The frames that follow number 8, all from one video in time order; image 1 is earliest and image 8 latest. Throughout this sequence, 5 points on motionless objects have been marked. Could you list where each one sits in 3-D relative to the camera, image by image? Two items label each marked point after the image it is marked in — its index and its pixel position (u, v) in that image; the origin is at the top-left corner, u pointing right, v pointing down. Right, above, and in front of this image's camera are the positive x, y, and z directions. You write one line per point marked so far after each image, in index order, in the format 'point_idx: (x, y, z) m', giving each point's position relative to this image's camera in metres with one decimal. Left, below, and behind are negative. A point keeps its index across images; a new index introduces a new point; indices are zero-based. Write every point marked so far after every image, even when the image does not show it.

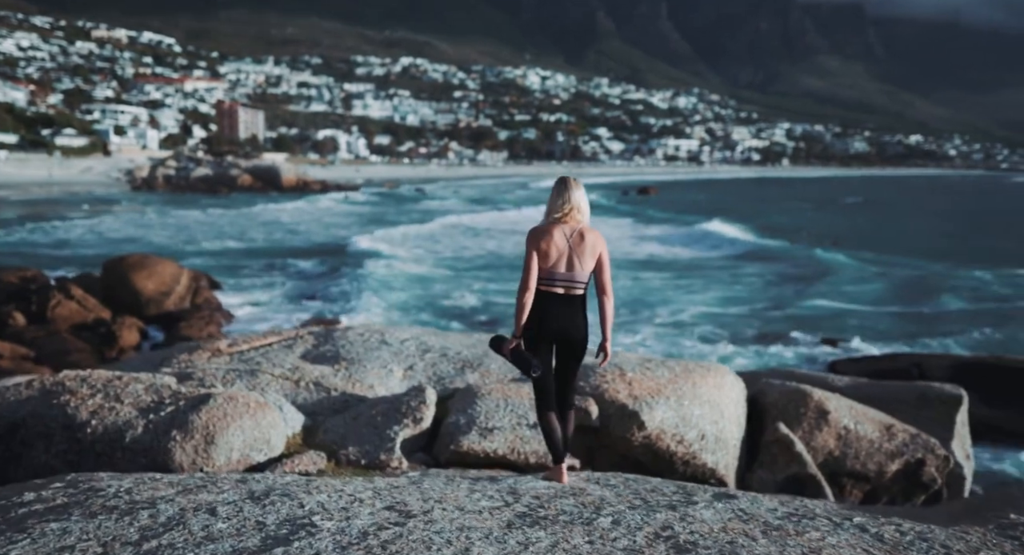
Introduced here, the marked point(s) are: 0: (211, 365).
0: (-2.1, -0.6, +6.3) m
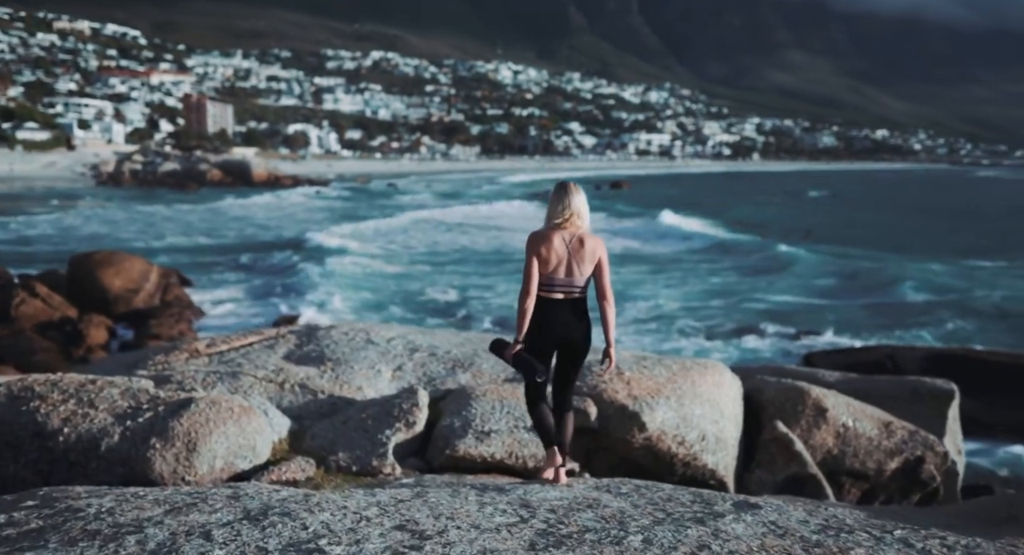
0: (-2.2, -0.6, +6.0) m
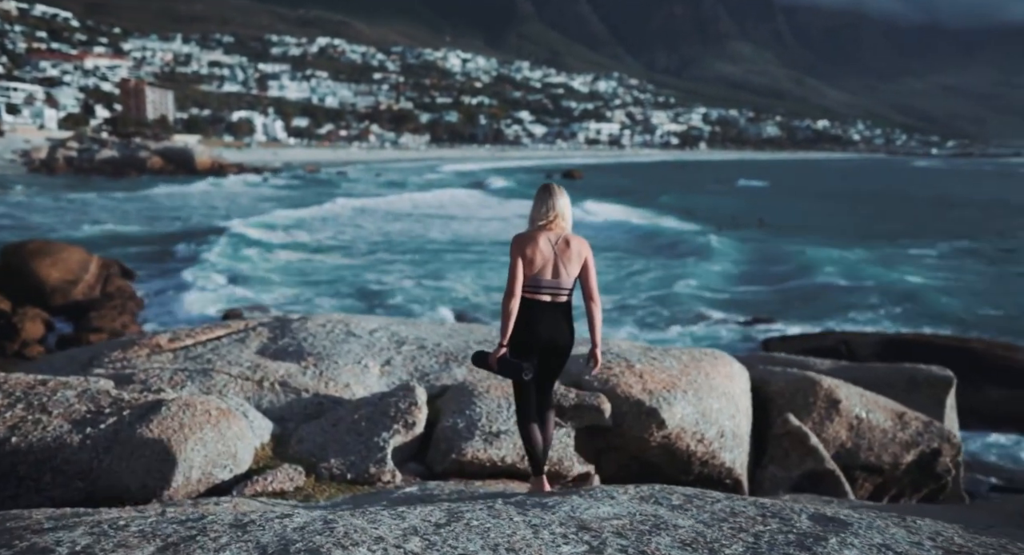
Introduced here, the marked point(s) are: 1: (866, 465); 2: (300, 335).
0: (-2.2, -0.5, +5.5) m
1: (+2.3, -1.2, +5.9) m
2: (-1.4, -0.4, +6.0) m
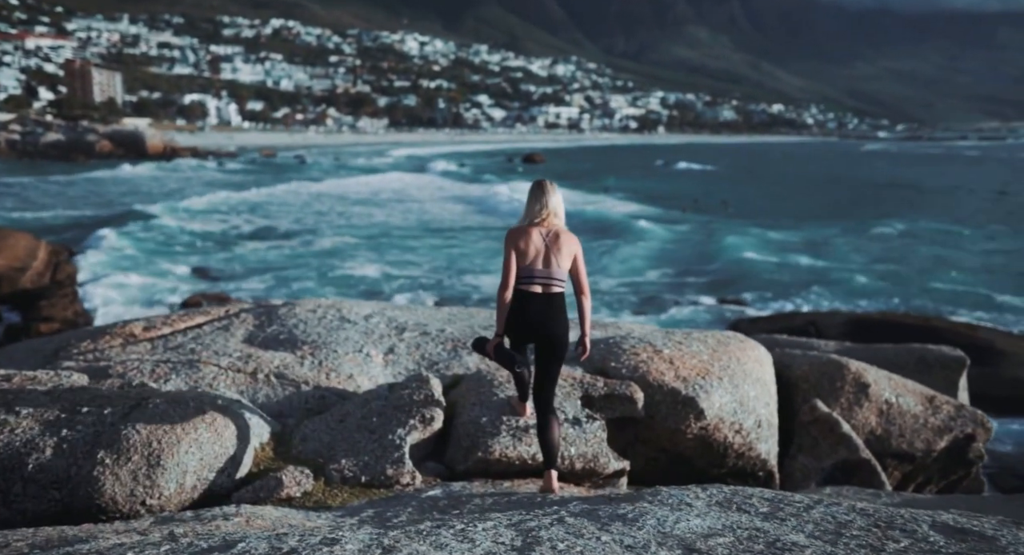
0: (-2.1, -0.4, +4.9) m
1: (+2.4, -1.1, +5.6) m
2: (-1.4, -0.3, +5.5) m
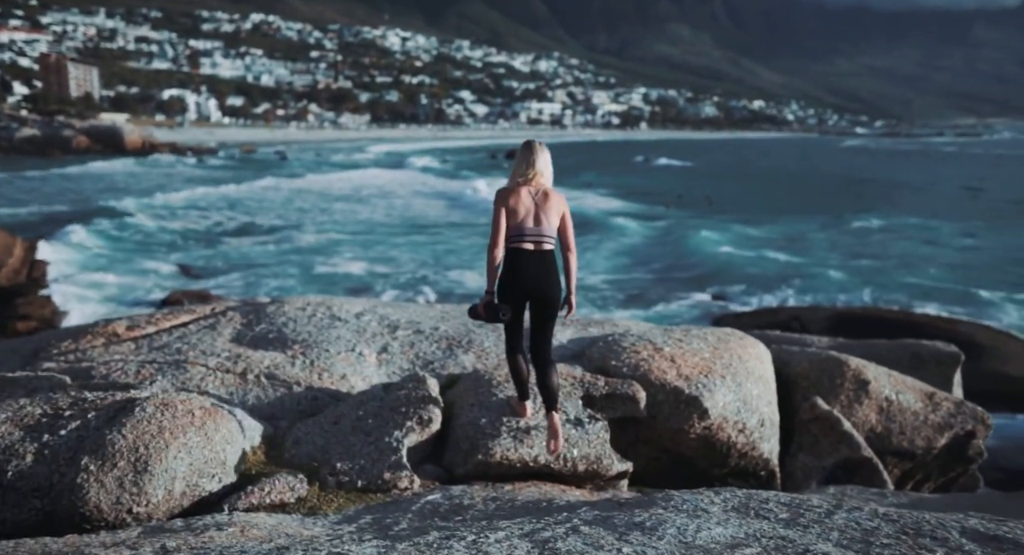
0: (-2.1, -0.4, +4.8) m
1: (+2.4, -1.1, +5.5) m
2: (-1.4, -0.3, +5.3) m
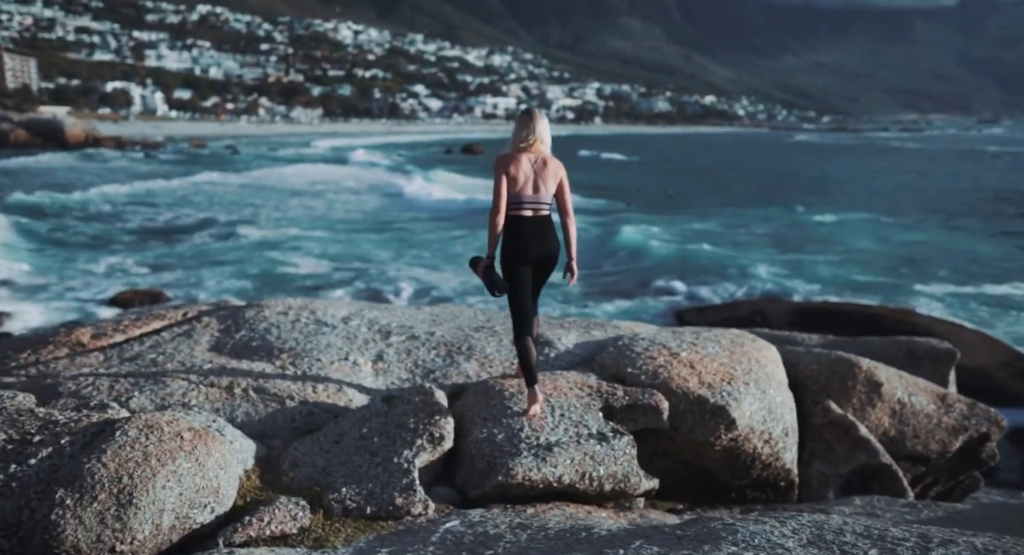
0: (-2.1, -0.4, +4.3) m
1: (+2.4, -1.1, +5.3) m
2: (-1.4, -0.3, +5.0) m
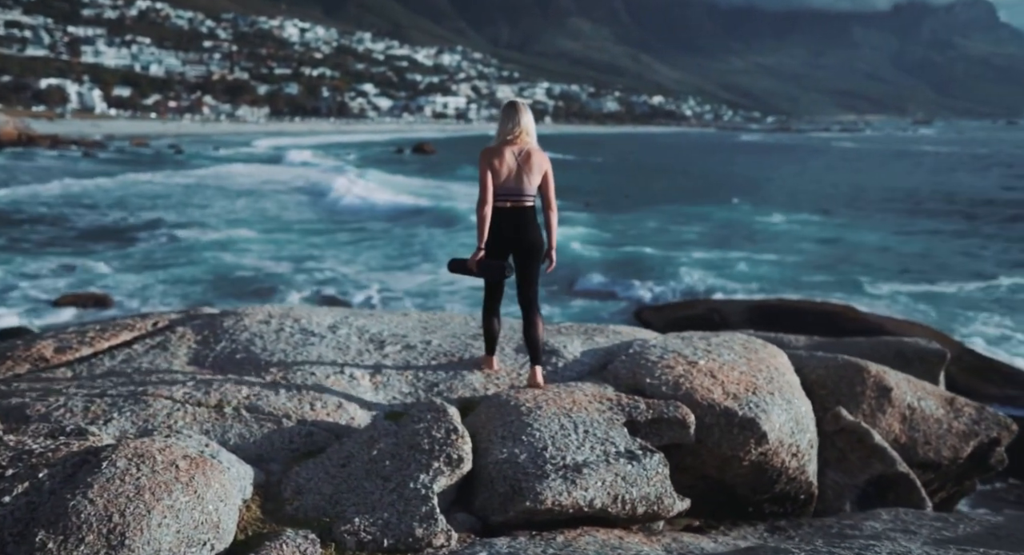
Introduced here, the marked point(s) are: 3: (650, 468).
0: (-2.0, -0.5, +3.9) m
1: (+2.4, -1.1, +5.2) m
2: (-1.4, -0.3, +4.6) m
3: (+0.5, -0.7, +3.4) m
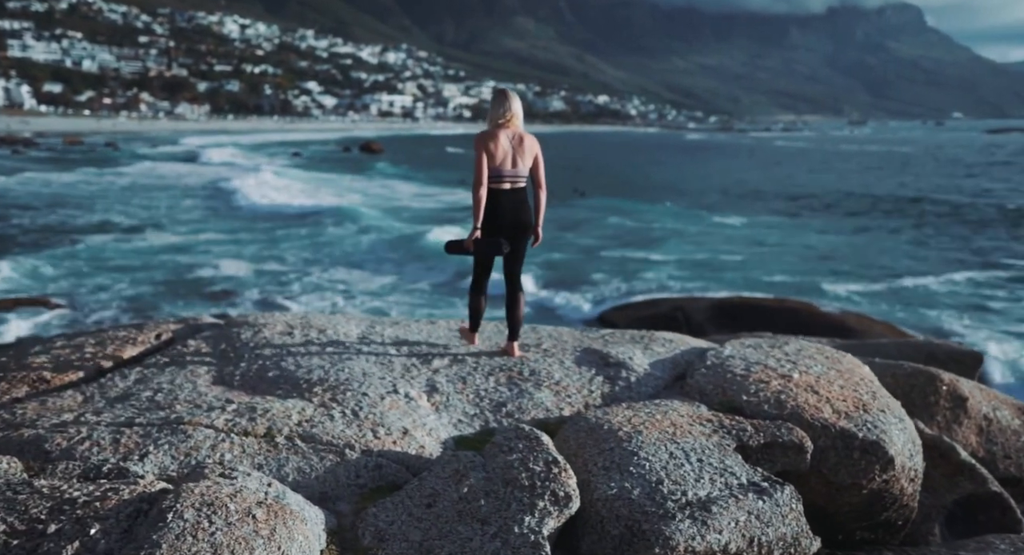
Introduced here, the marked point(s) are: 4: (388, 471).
0: (-1.7, -0.5, +3.3) m
1: (+2.6, -1.1, +4.8) m
2: (-1.1, -0.3, +4.1) m
3: (+0.9, -0.7, +3.0) m
4: (-0.4, -0.7, +3.0) m
